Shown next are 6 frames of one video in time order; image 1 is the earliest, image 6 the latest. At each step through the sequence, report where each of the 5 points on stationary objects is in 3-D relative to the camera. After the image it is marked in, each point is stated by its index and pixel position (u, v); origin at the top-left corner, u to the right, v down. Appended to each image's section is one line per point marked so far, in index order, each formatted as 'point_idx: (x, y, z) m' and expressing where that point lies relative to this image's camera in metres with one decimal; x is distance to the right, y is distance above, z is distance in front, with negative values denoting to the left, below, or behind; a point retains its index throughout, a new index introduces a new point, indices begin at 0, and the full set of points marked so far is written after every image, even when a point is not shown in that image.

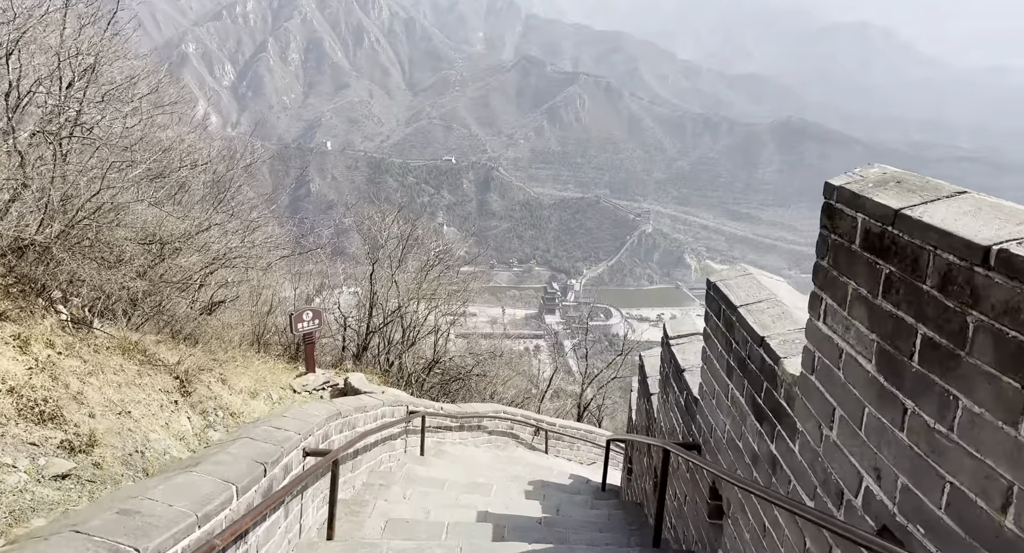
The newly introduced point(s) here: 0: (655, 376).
0: (+0.9, -0.6, +4.5) m
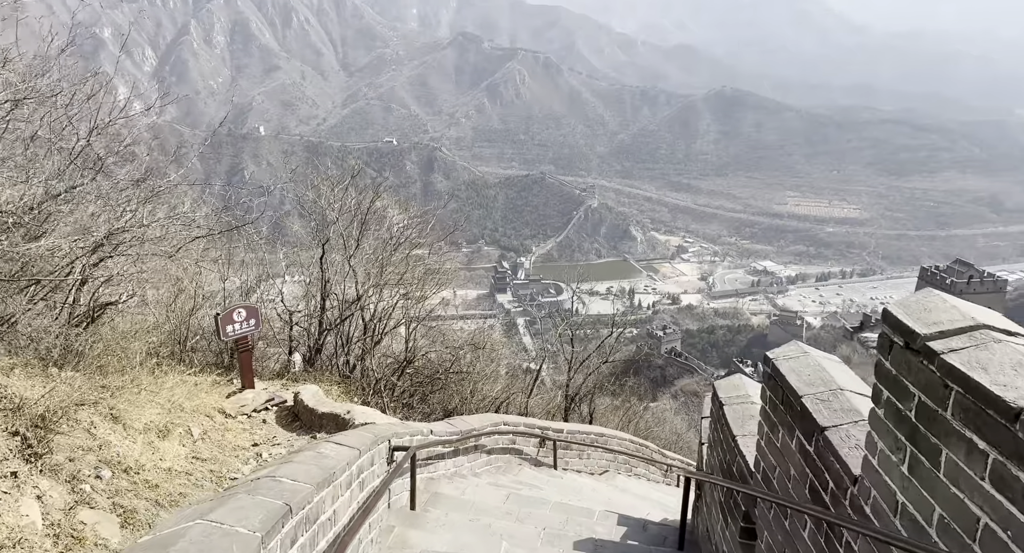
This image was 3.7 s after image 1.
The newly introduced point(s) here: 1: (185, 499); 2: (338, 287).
0: (+1.1, -0.4, +2.8) m
1: (-1.6, -1.1, +3.8) m
2: (-1.7, -0.1, +7.5) m
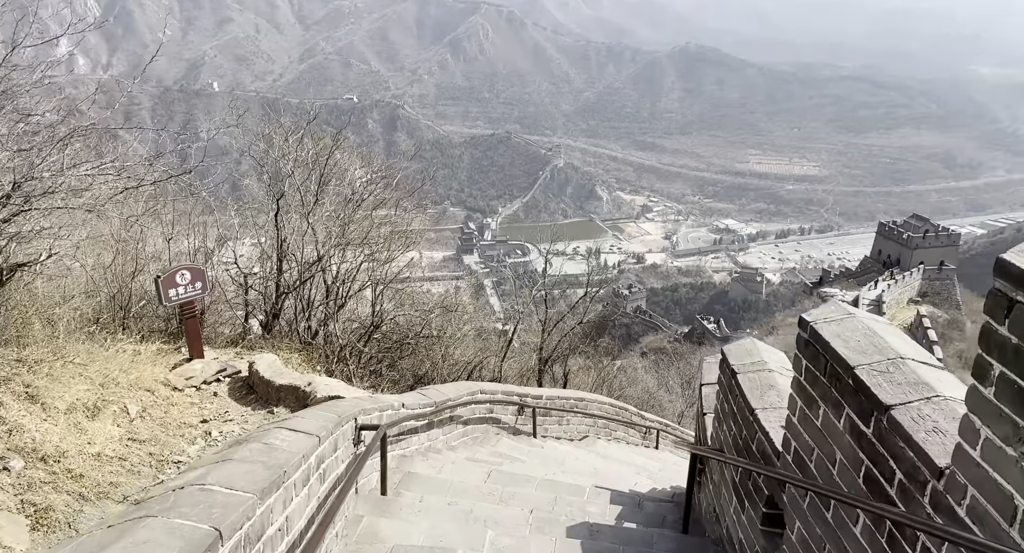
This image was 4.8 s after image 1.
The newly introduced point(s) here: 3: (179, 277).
0: (+1.1, -0.3, +2.3) m
1: (-1.7, -0.9, +3.3) m
2: (-1.9, +0.3, +6.9) m
3: (-2.2, 0.0, +5.1) m
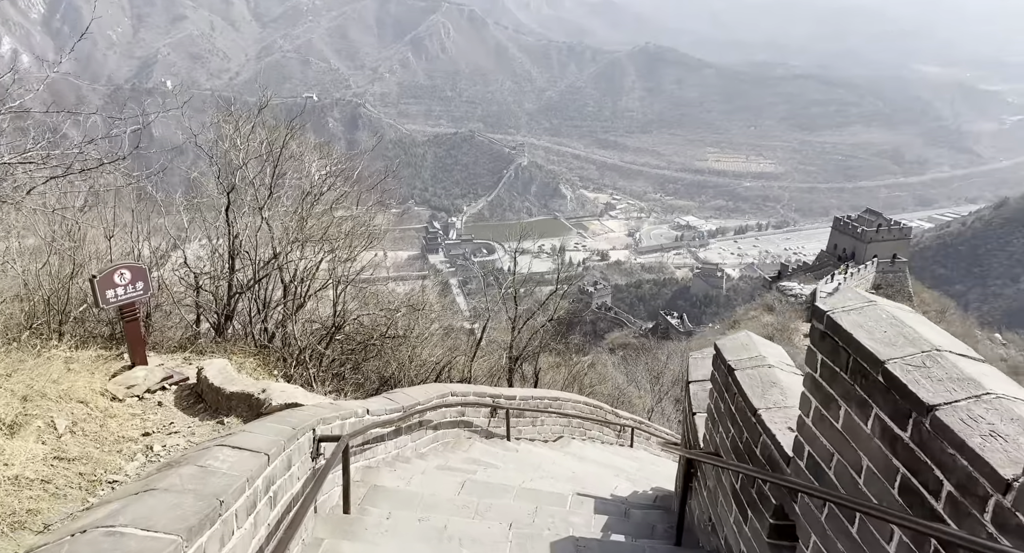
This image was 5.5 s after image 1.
0: (+1.1, -0.2, +2.0) m
1: (-1.8, -0.9, +2.9) m
2: (-2.2, +0.3, +6.5) m
3: (-2.4, 0.0, +4.6) m
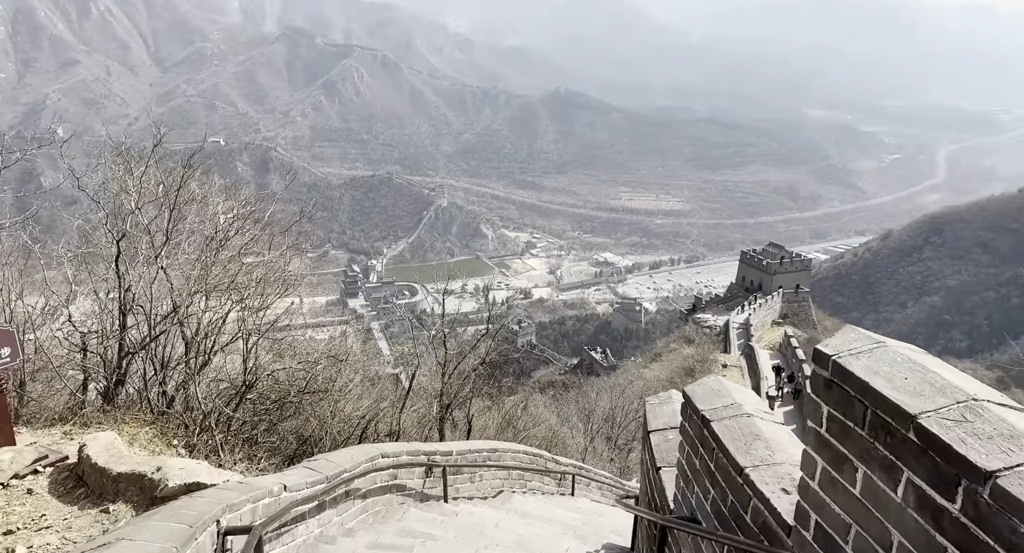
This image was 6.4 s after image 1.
0: (+1.0, -0.3, +1.7) m
1: (-1.9, -1.1, +2.2) m
2: (-2.7, -0.2, +5.8) m
3: (-2.7, -0.3, +3.9) m
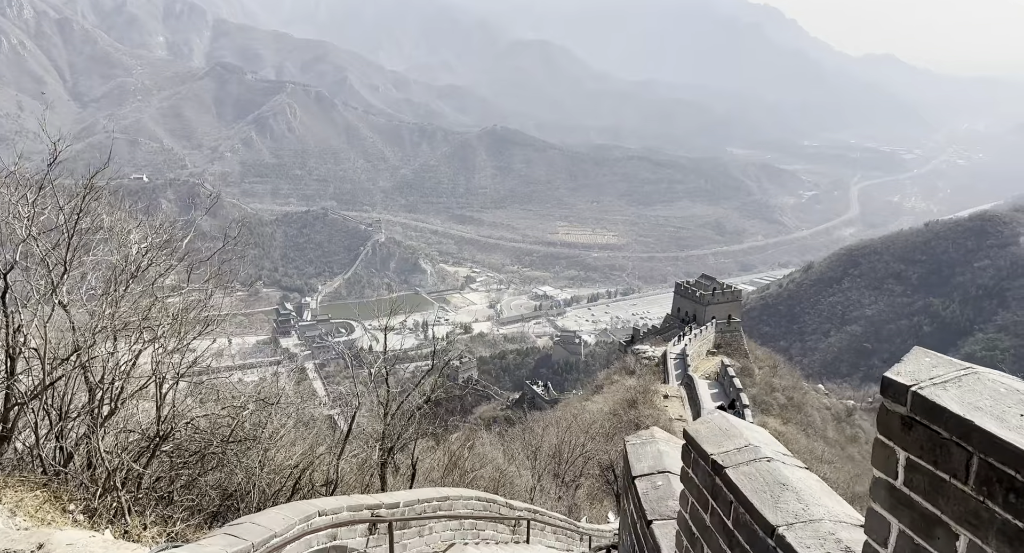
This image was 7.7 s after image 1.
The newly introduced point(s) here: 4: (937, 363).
0: (+1.0, -0.3, +1.2) m
1: (-1.9, -1.2, +1.5) m
2: (-3.1, -0.4, +5.0) m
3: (-2.9, -0.5, +3.2) m
4: (+0.9, -0.2, +1.6) m
